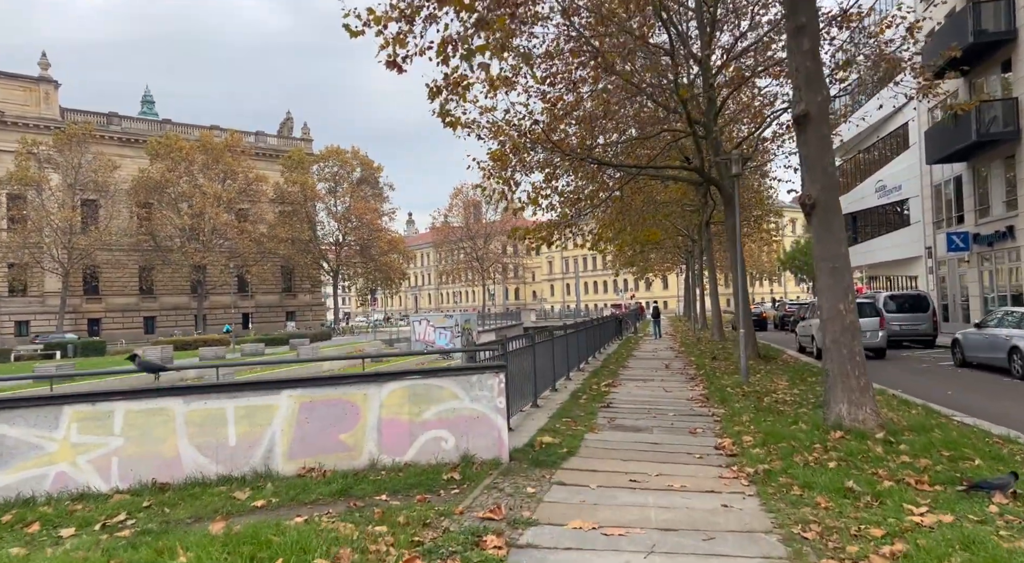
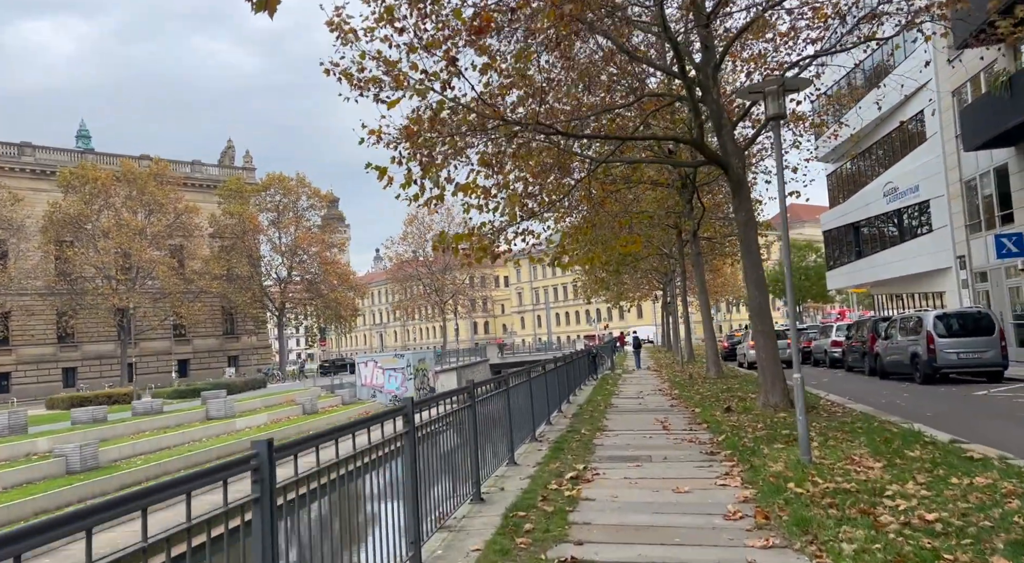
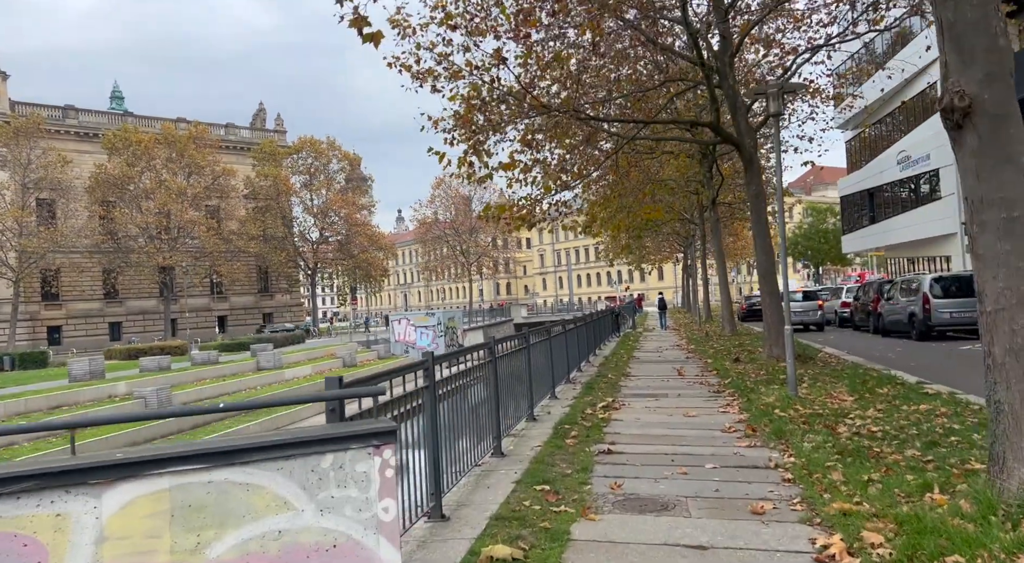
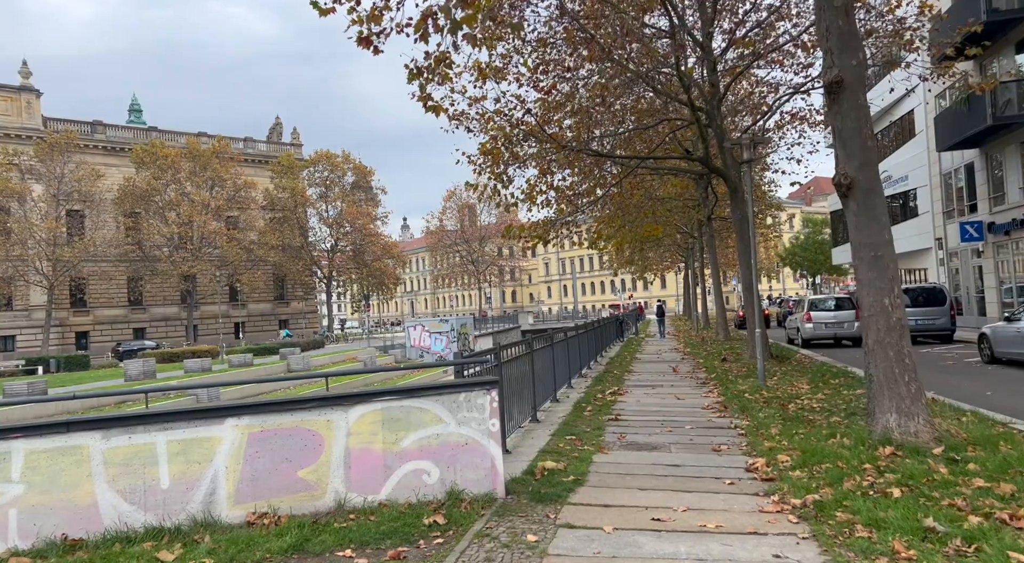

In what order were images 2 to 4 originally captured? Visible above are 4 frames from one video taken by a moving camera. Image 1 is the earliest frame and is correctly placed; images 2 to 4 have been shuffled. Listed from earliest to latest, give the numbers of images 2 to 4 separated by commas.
4, 3, 2
